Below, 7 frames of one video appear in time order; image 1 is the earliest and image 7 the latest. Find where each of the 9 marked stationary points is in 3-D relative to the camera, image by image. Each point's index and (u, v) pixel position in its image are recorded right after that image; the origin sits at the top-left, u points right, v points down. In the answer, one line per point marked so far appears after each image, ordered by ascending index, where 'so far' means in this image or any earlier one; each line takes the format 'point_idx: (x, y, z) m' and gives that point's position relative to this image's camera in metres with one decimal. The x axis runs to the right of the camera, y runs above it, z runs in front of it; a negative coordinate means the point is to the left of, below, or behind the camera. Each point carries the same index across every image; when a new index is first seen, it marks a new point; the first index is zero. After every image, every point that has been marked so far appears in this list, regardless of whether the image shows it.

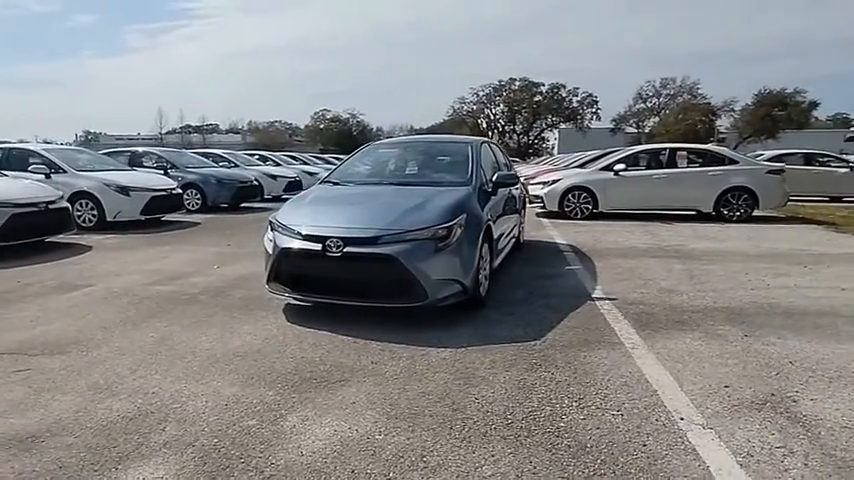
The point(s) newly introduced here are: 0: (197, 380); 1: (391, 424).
0: (-1.8, -1.1, +4.1) m
1: (-0.2, -1.2, +3.5) m
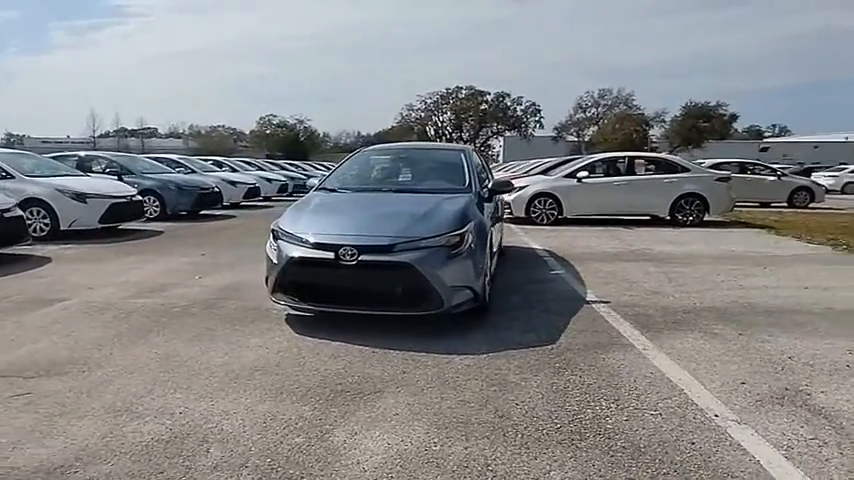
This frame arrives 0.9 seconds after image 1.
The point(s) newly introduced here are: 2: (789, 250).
0: (-1.5, -1.2, +3.9) m
1: (+0.1, -1.3, +3.4) m
2: (+8.5, -0.2, +12.2) m
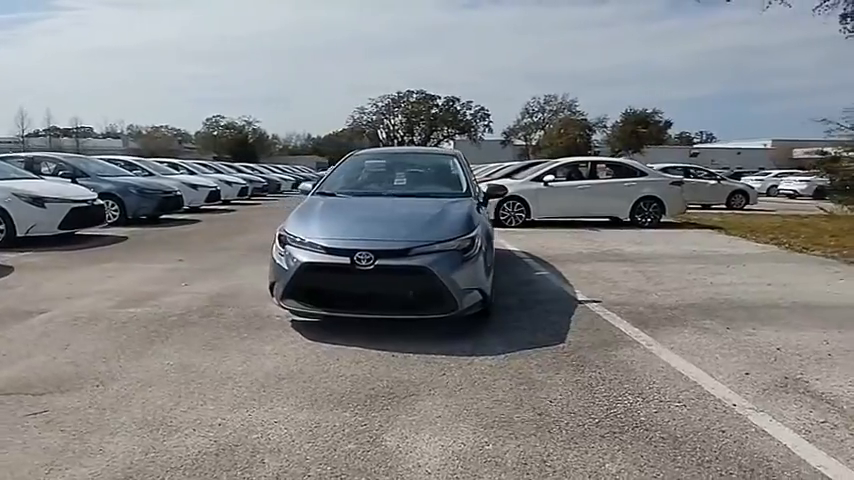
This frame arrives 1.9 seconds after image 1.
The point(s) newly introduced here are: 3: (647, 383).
0: (-1.2, -1.2, +3.8) m
1: (+0.4, -1.3, +3.5) m
2: (+7.9, -0.2, +13.1) m
3: (+1.9, -1.2, +4.4) m
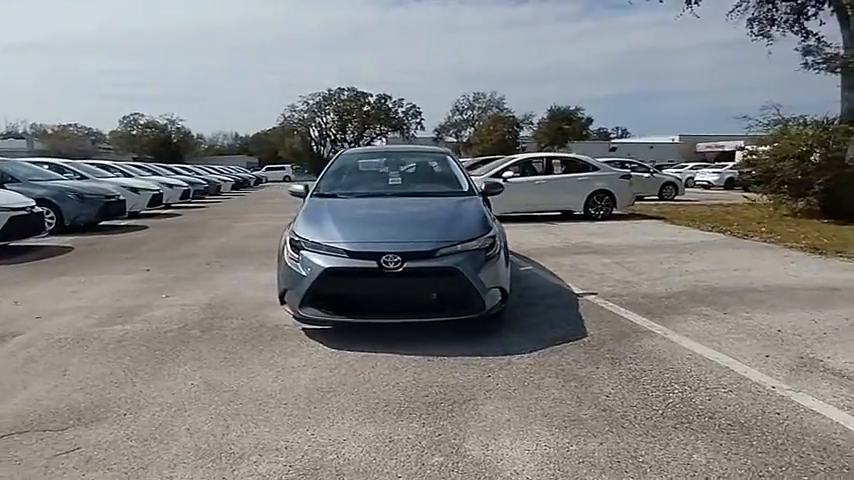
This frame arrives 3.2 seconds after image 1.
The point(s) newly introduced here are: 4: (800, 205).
0: (-0.7, -1.3, +3.5) m
1: (+1.0, -1.3, +3.5) m
2: (+7.1, +0.1, +13.9) m
3: (+2.3, -1.2, +4.5) m
4: (+12.9, +1.3, +18.2) m
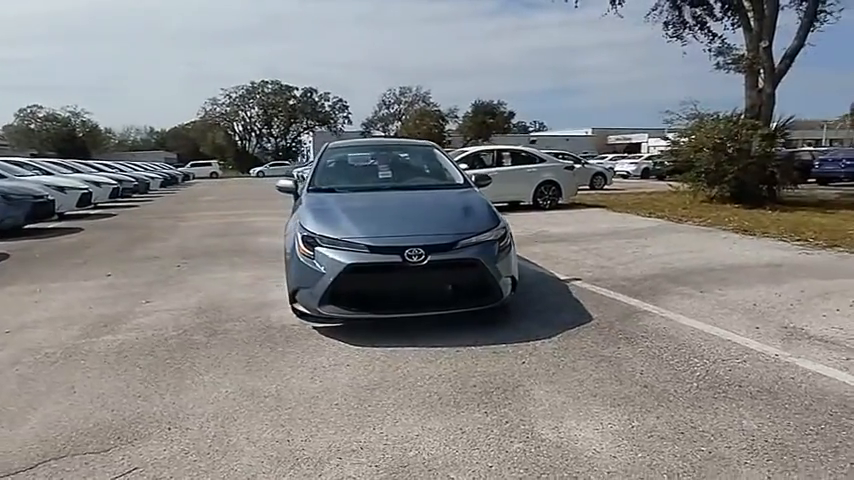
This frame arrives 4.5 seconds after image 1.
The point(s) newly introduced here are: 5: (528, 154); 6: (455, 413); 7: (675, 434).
0: (-0.3, -1.2, +3.4) m
1: (+1.4, -1.2, +3.6) m
2: (+6.0, +0.5, +14.8) m
3: (+2.5, -1.0, +4.8) m
4: (+11.1, +1.9, +19.8) m
5: (+3.6, +3.1, +18.0) m
6: (+0.2, -1.2, +3.6) m
7: (+1.6, -1.2, +3.3) m
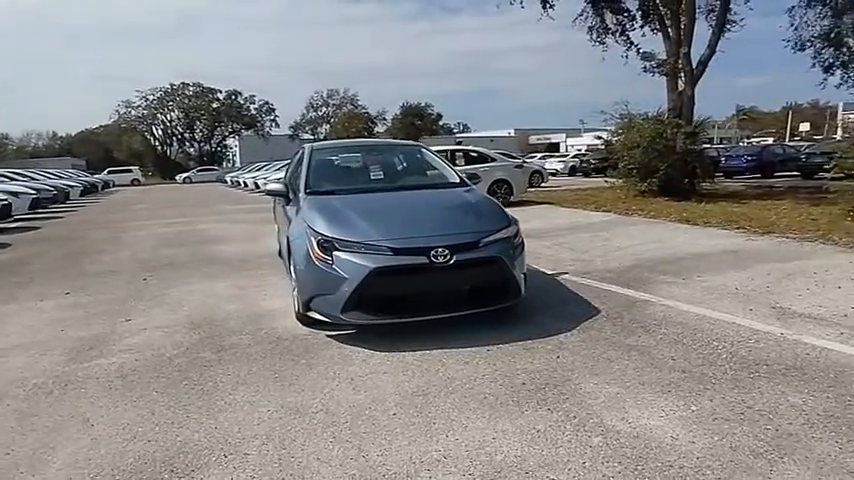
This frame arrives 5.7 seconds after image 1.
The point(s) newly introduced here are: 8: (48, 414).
0: (+0.2, -1.2, +3.3) m
1: (+1.8, -1.1, +3.7) m
2: (+4.8, +0.7, +15.4) m
3: (+2.8, -0.9, +5.1) m
4: (+9.1, +2.2, +21.1) m
5: (+1.9, +3.1, +18.2) m
6: (+0.6, -1.2, +3.5) m
7: (+2.1, -1.2, +3.4) m
8: (-2.6, -1.2, +3.6) m
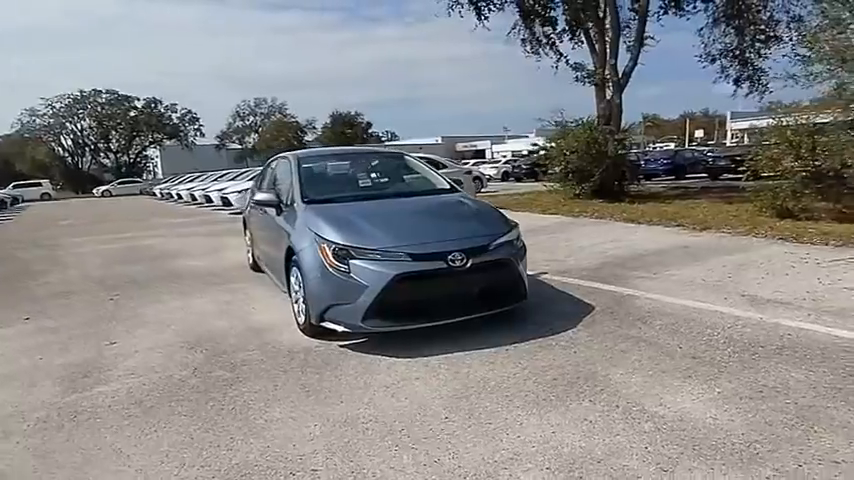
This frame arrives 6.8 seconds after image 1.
0: (+0.5, -1.2, +3.4) m
1: (+2.1, -1.1, +4.0) m
2: (+3.5, +0.6, +16.0) m
3: (+2.9, -0.8, +5.5) m
4: (+7.0, +2.2, +22.2) m
5: (+0.2, +2.9, +18.5) m
6: (+1.0, -1.2, +3.6) m
7: (+2.4, -1.1, +3.7) m
8: (-2.3, -1.3, +3.3) m
